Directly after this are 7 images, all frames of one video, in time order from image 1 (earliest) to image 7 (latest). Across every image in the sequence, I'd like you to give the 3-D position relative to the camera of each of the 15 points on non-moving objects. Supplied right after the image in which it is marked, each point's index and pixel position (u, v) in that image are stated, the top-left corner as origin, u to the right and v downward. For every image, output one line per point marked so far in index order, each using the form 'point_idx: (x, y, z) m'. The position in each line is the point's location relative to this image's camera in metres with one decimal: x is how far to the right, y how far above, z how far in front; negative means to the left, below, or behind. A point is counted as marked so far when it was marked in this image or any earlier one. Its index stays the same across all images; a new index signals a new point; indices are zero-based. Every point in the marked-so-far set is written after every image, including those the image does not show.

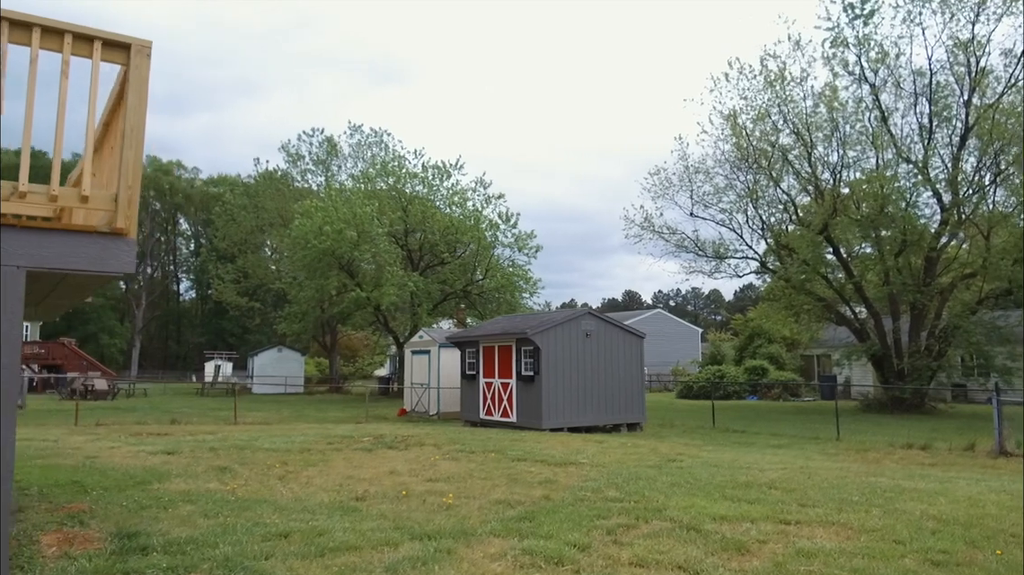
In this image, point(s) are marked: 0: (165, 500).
0: (-3.2, -1.9, +6.8) m
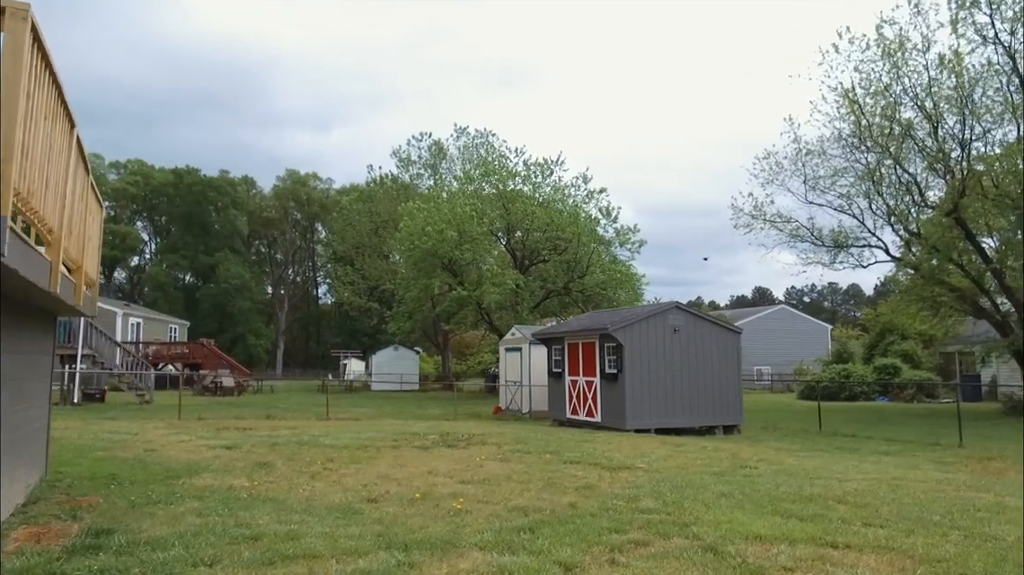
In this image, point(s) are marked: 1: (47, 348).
0: (-3.0, -1.9, +6.7) m
1: (-4.7, -0.6, +7.7) m
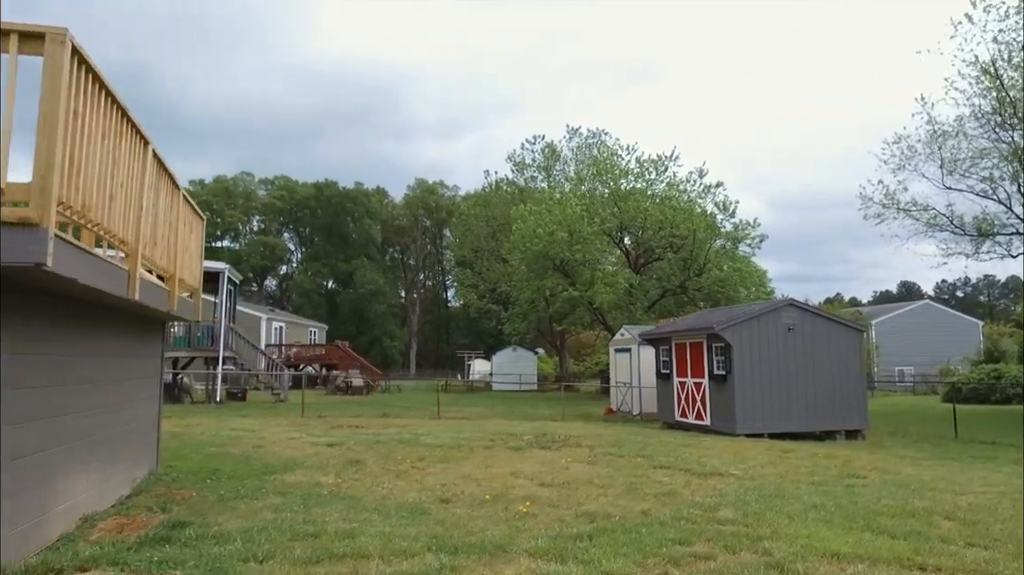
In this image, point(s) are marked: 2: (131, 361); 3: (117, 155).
0: (-2.3, -1.9, +7.0) m
1: (-3.9, -0.7, +8.2) m
2: (-3.7, -0.7, +7.4) m
3: (-2.5, +0.9, +4.8) m
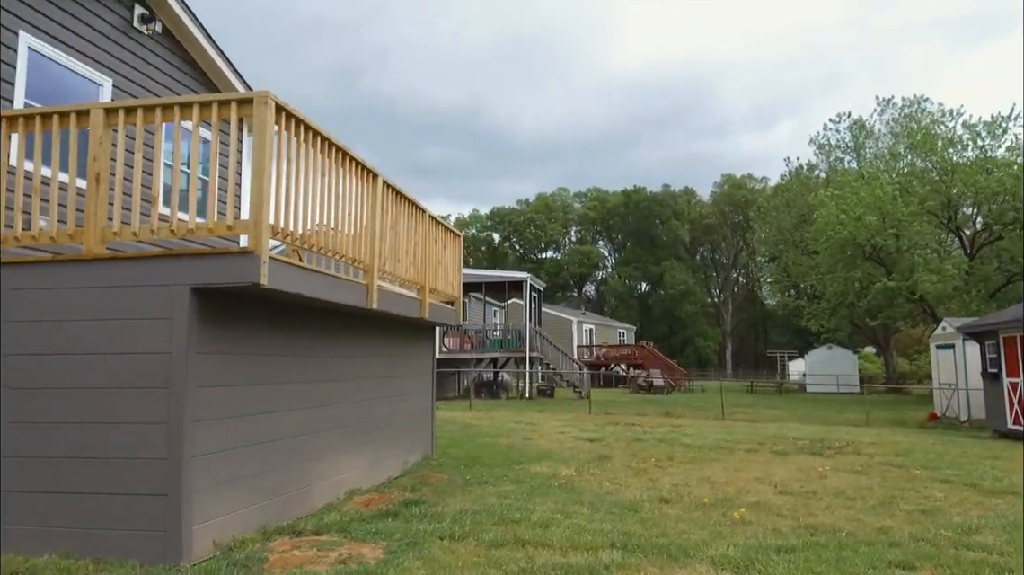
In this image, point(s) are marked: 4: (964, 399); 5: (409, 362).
0: (-0.1, -2.0, +7.6) m
1: (-1.1, -0.8, +9.4) m
2: (-1.3, -0.8, +8.5) m
3: (-1.3, +0.8, +5.7) m
4: (+11.0, -2.7, +18.1) m
5: (-1.2, -0.9, +8.8) m
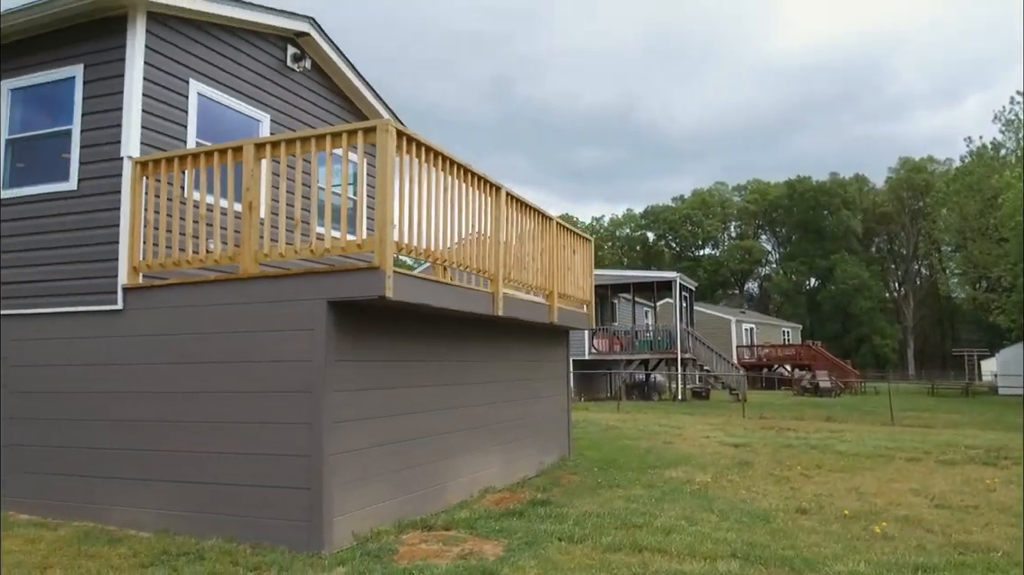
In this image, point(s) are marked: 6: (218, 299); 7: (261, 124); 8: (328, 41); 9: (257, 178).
0: (+1.2, -2.0, +7.6) m
1: (+0.7, -0.9, +9.6) m
2: (+0.3, -0.9, +8.8) m
3: (-0.4, +0.7, +6.0) m
4: (+14.3, -2.5, +15.6) m
5: (+0.4, -0.9, +9.0) m
6: (-2.2, -0.1, +5.5) m
7: (-2.5, +1.7, +7.6) m
8: (-2.0, +2.7, +8.2) m
9: (-1.9, +0.8, +5.5) m
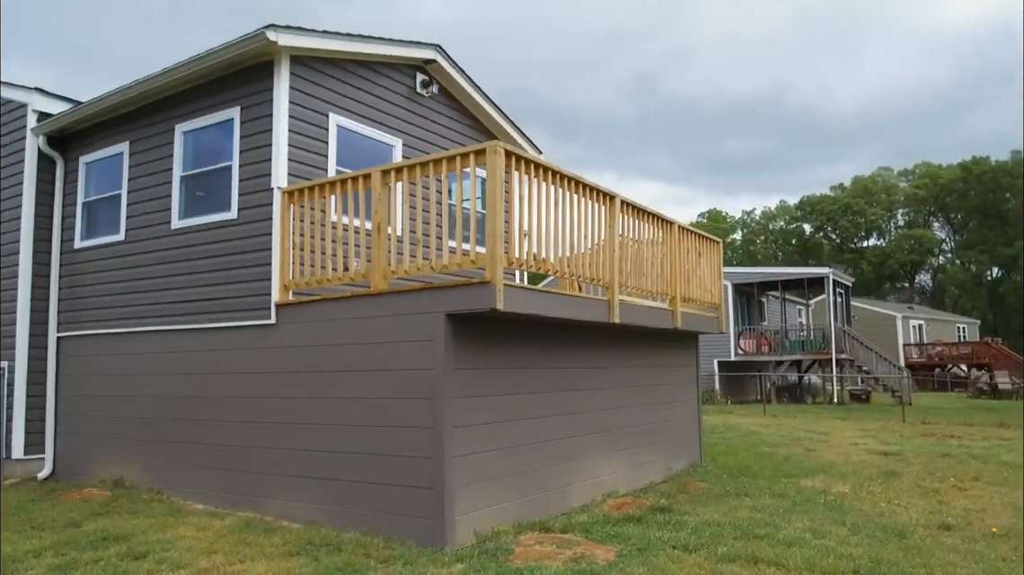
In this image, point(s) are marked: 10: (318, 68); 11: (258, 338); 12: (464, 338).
0: (+2.5, -2.0, +7.5) m
1: (+2.3, -0.9, +9.5) m
2: (+1.7, -1.0, +8.8) m
3: (+0.5, +0.6, +6.2) m
4: (+16.9, -2.2, +12.7) m
5: (+1.9, -1.0, +9.0) m
6: (-1.3, -0.2, +6.1) m
7: (-1.3, +1.5, +8.1) m
8: (-0.7, +2.6, +8.7) m
9: (-1.0, +0.7, +6.0) m
10: (-1.9, +2.1, +7.3) m
11: (-2.3, -0.5, +6.7) m
12: (-0.4, -0.4, +5.6) m
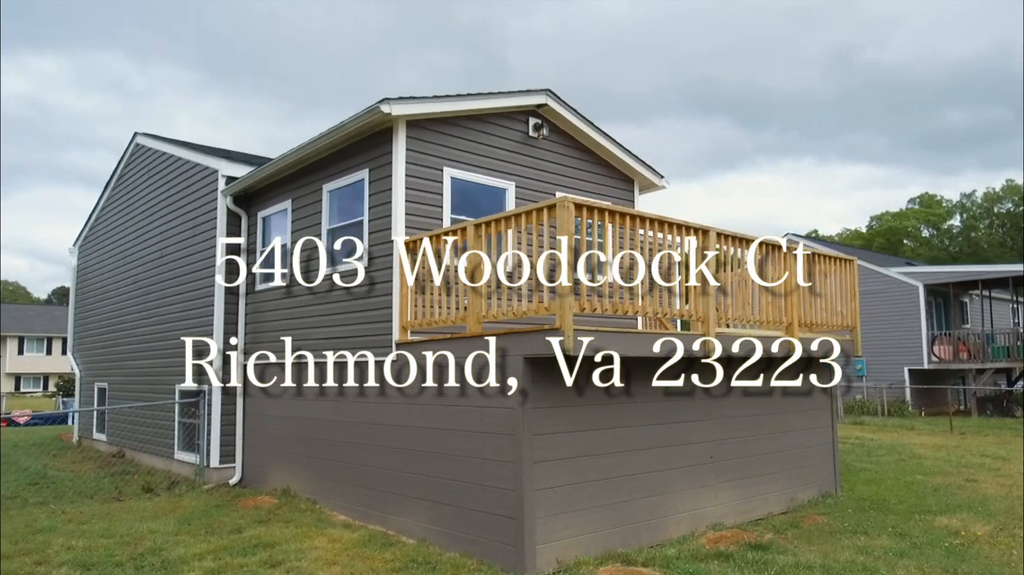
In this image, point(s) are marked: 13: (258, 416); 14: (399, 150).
0: (+3.6, -2.3, +7.1) m
1: (+3.8, -1.2, +9.1) m
2: (+3.1, -1.2, +8.6) m
3: (+1.3, +0.3, +6.4) m
4: (+18.8, -2.0, +8.6) m
5: (+3.3, -1.3, +8.7) m
6: (-0.5, -0.6, +6.7) m
7: (0.0, +1.2, +8.8) m
8: (+0.7, +2.2, +9.1) m
9: (-0.3, +0.3, +6.6) m
10: (-0.9, +1.7, +8.1) m
11: (-1.3, -0.9, +7.6) m
12: (+0.2, -0.8, +6.1) m
13: (-3.3, -1.7, +9.8) m
14: (-1.2, +1.5, +7.7) m
